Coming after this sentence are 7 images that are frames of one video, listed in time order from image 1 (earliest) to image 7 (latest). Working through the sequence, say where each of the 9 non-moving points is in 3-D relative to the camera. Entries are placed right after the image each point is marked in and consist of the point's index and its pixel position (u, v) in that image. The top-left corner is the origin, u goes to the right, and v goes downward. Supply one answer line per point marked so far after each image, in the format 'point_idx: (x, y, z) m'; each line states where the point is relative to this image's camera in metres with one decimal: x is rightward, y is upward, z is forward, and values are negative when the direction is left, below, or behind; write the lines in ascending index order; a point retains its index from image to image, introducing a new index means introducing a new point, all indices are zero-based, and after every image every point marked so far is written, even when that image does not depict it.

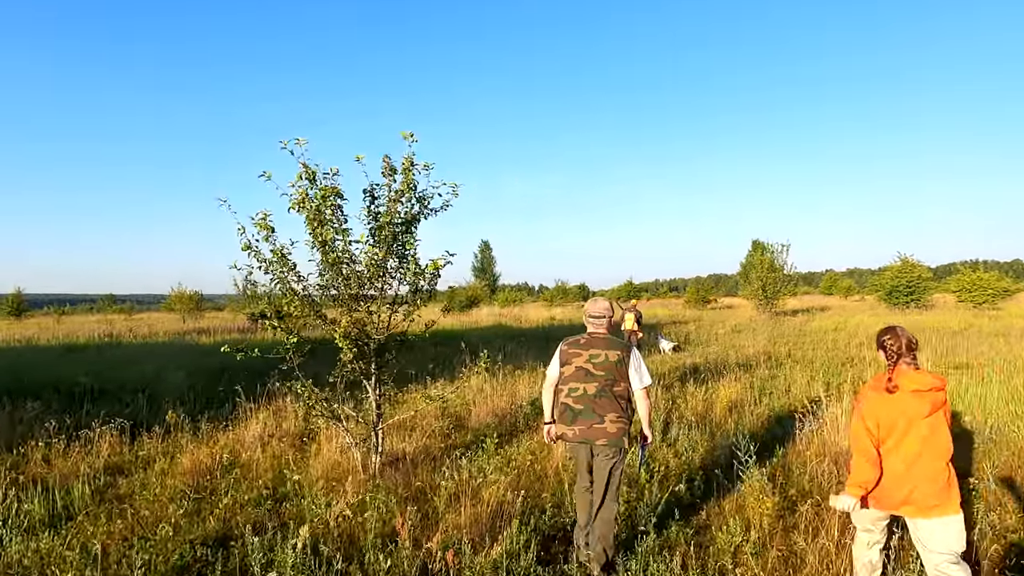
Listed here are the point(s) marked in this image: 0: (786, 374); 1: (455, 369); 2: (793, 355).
0: (+4.7, -1.6, +11.3) m
1: (-0.9, -1.4, +10.6) m
2: (+6.4, -1.5, +15.1) m
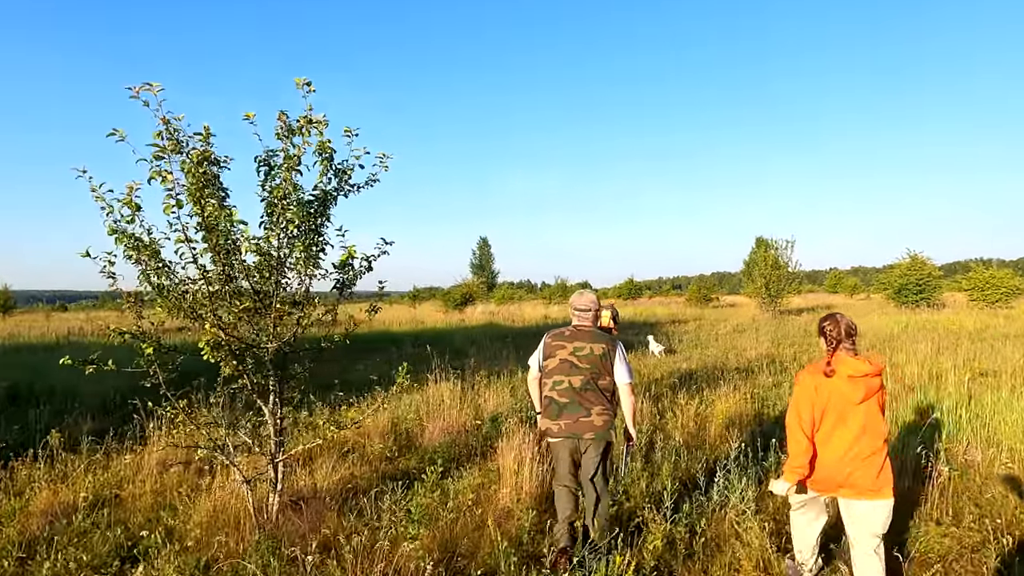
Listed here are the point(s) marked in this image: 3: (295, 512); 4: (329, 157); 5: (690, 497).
0: (+4.3, -1.5, +10.1) m
1: (-1.3, -1.4, +9.4) m
2: (+6.0, -1.5, +13.9) m
3: (-1.4, -1.5, +4.4) m
4: (-1.3, +0.9, +4.8) m
5: (+1.3, -1.5, +4.9) m
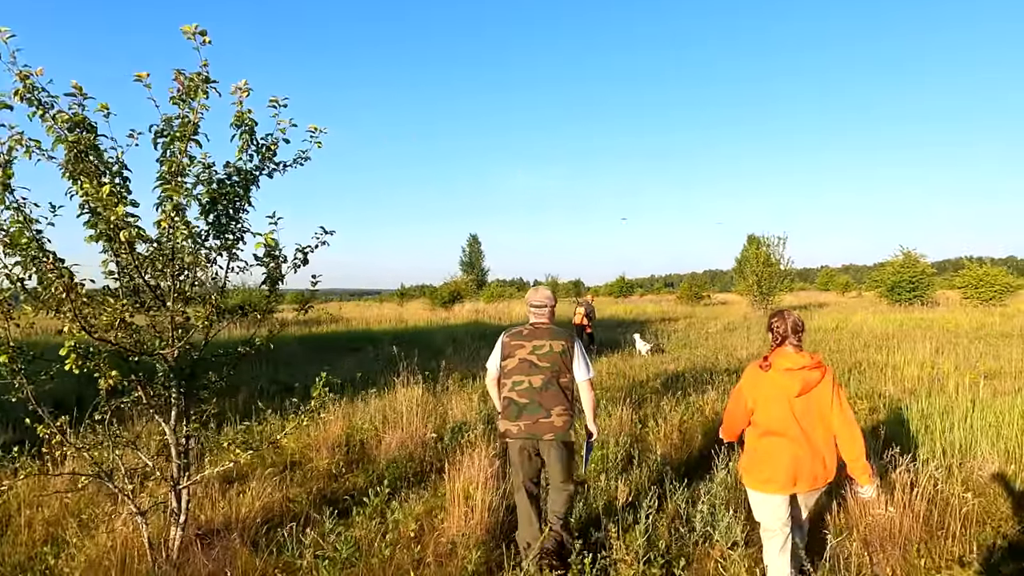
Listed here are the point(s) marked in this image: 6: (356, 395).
0: (+3.9, -1.5, +9.5) m
1: (-1.7, -1.4, +8.8) m
2: (+5.6, -1.4, +13.3) m
3: (-1.7, -1.4, +3.7) m
4: (-1.6, +1.0, +4.1) m
5: (+1.0, -1.5, +4.2) m
6: (-1.9, -1.4, +8.3) m
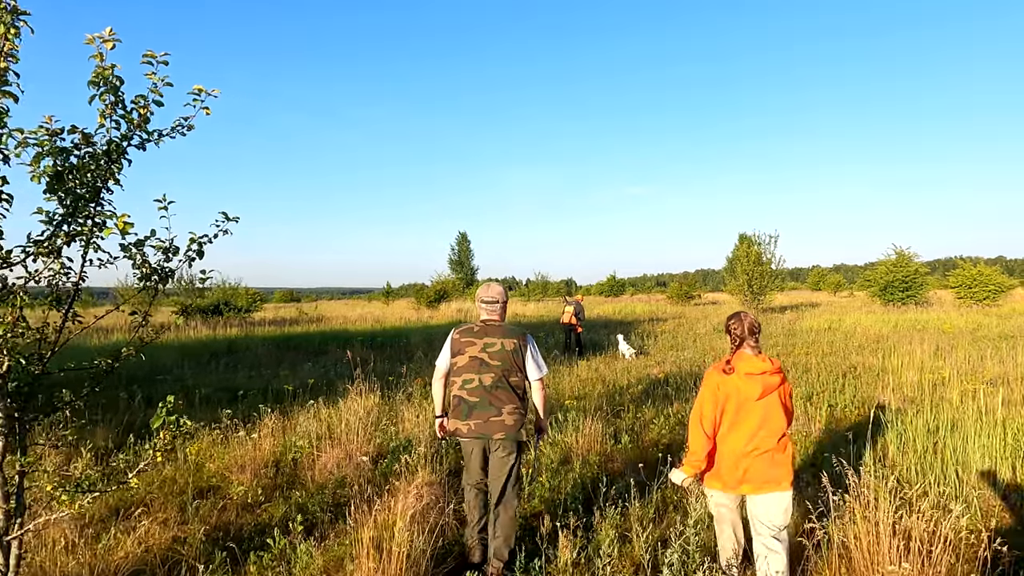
0: (+3.5, -1.5, +8.8) m
1: (-2.1, -1.3, +8.0) m
2: (+5.1, -1.4, +12.6) m
3: (-2.1, -1.4, +2.9) m
4: (-2.0, +1.0, +3.3) m
5: (+0.6, -1.5, +3.4) m
6: (-2.3, -1.4, +7.5) m
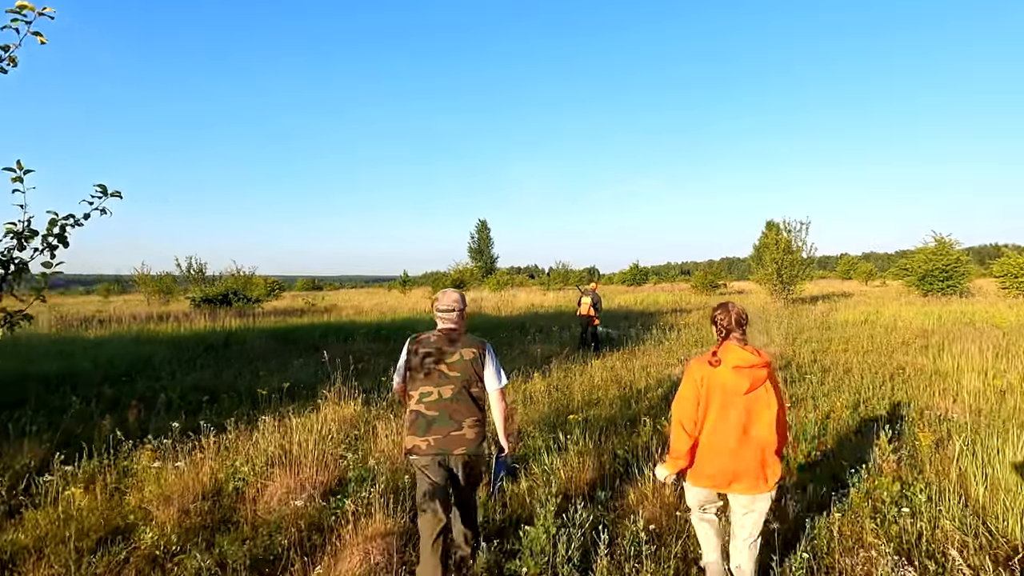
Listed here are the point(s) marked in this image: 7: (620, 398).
0: (+3.5, -1.4, +7.7) m
1: (-2.1, -1.2, +7.0) m
2: (+5.2, -1.3, +11.4) m
3: (-2.3, -1.4, +1.9) m
4: (-2.1, +1.0, +2.3) m
5: (+0.5, -1.5, +2.4) m
6: (-2.4, -1.3, +6.6) m
7: (+1.3, -1.3, +8.1) m
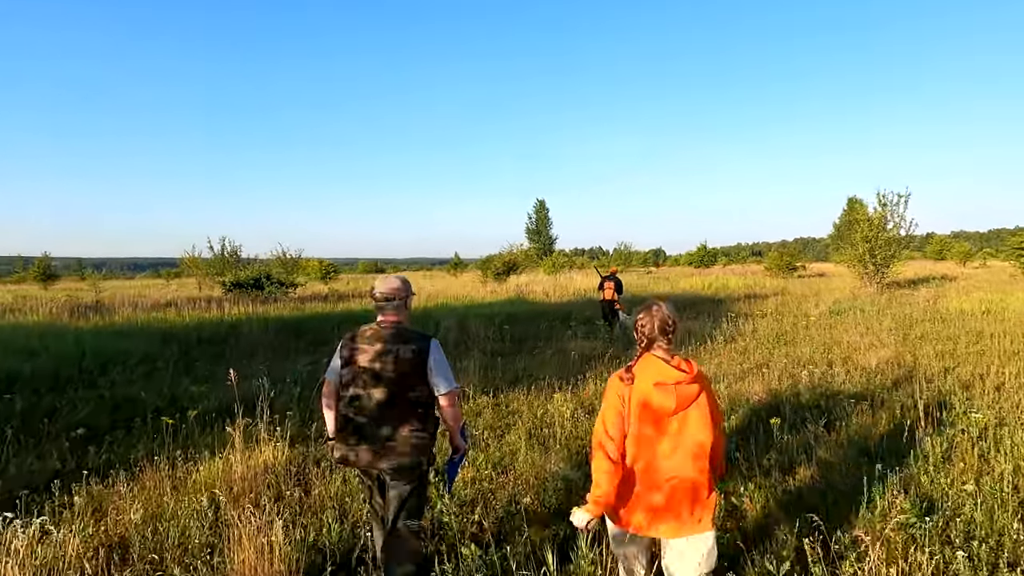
0: (+3.5, -1.3, +4.9) m
1: (-2.2, -1.2, +4.8) m
2: (+5.6, -1.1, +8.4) m
3: (-2.8, -1.5, -0.2) m
4: (-2.6, +0.9, 0.0) m
5: (0.0, -1.5, 0.0) m
6: (-2.5, -1.2, +4.4) m
7: (+1.4, -1.2, +5.6) m
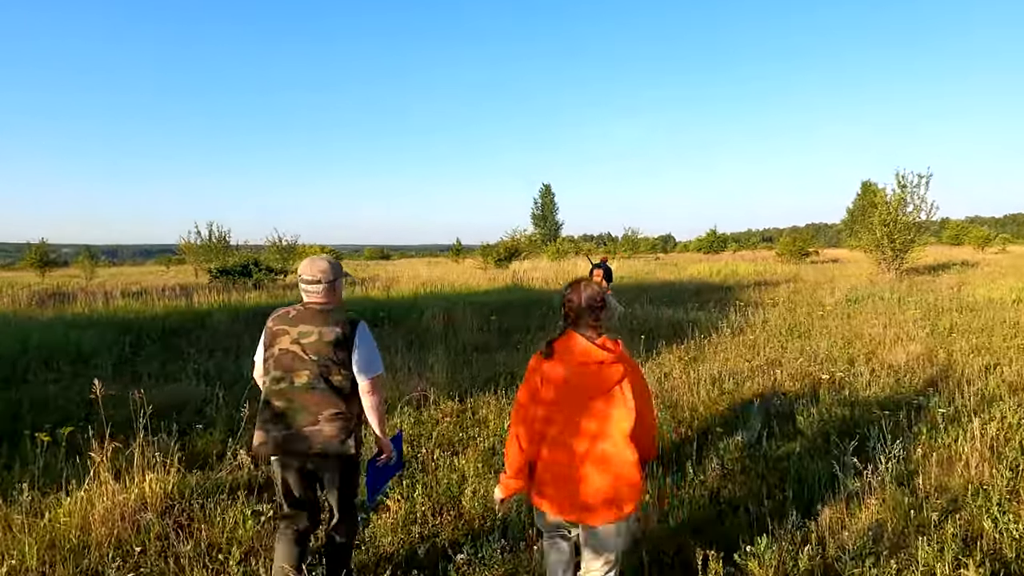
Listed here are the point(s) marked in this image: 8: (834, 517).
0: (+3.2, -1.2, +3.8) m
1: (-2.5, -1.1, +3.8) m
2: (+5.3, -0.9, +7.3) m
3: (-3.2, -1.5, -1.2) m
4: (-3.0, +0.9, -1.0) m
5: (-0.4, -1.6, -1.1) m
6: (-2.8, -1.2, +3.4) m
7: (+1.1, -1.1, +4.5) m
8: (+1.7, -1.2, +3.5) m
